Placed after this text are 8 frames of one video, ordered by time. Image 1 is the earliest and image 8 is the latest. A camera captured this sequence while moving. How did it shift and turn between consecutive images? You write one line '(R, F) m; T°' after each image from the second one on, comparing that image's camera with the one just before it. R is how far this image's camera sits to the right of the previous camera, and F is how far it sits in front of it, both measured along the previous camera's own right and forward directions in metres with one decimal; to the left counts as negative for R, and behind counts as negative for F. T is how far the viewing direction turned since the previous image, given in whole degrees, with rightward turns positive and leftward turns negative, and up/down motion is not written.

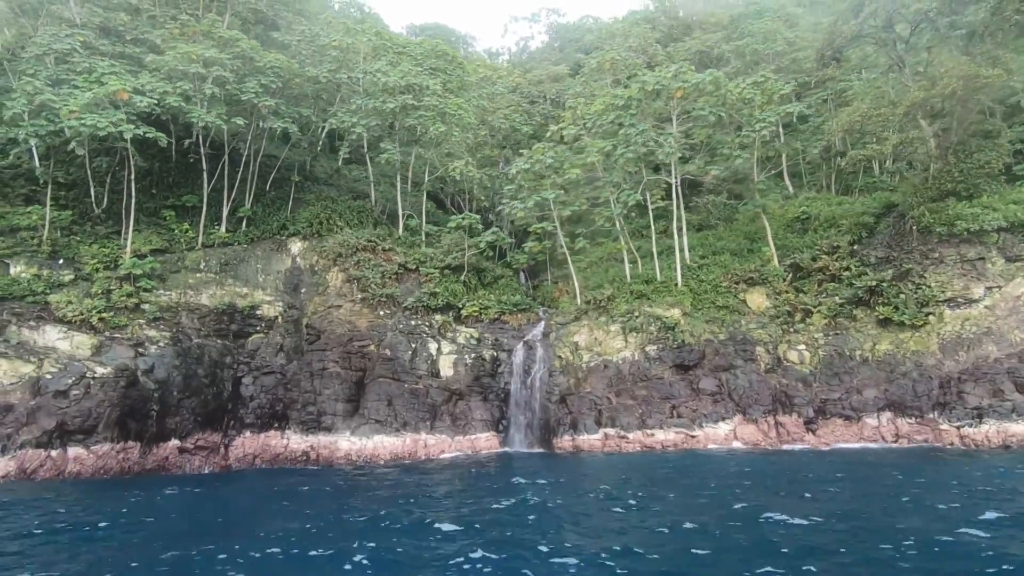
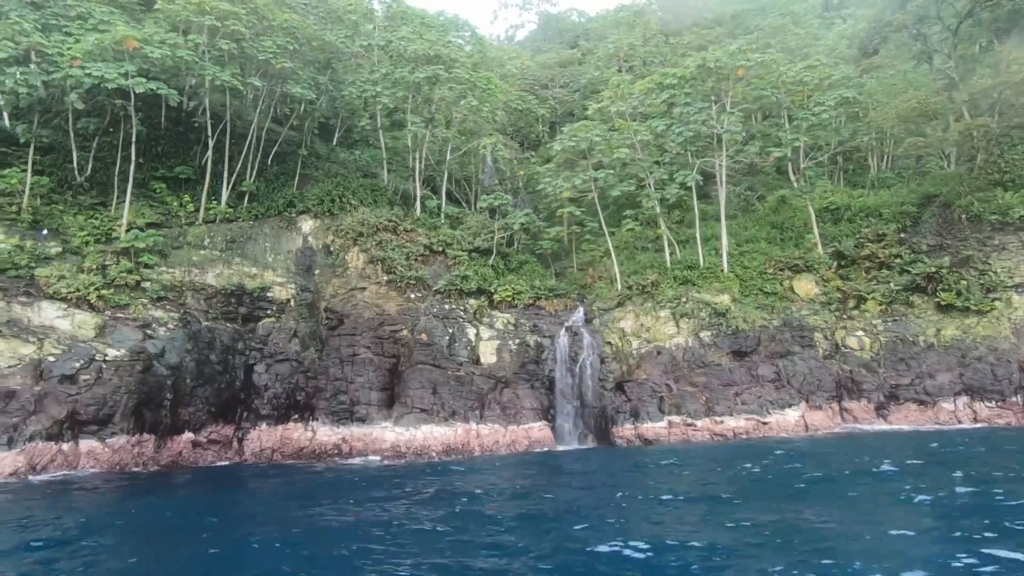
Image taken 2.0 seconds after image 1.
(-3.0, +1.1) m; +5°
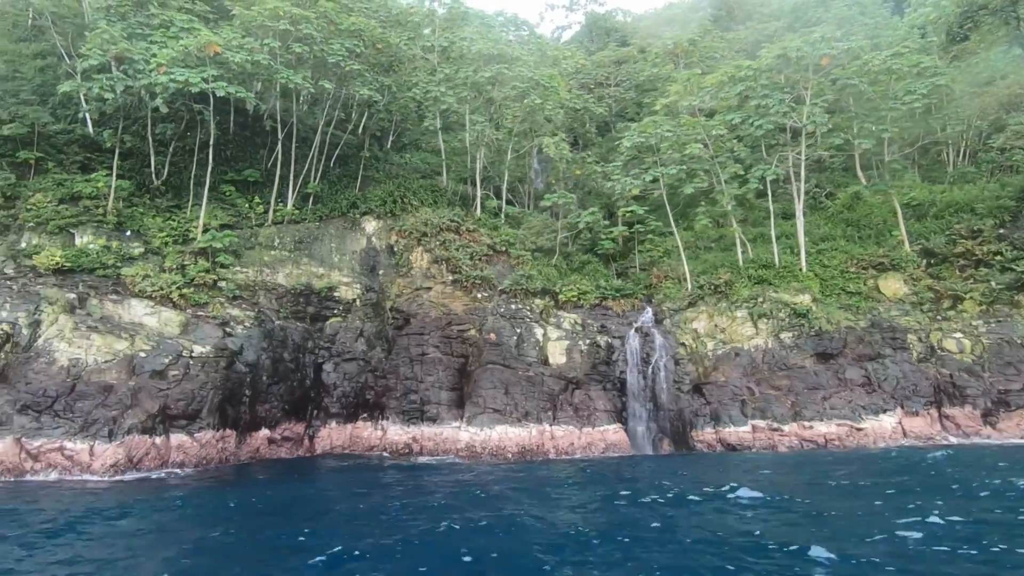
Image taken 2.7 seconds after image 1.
(-1.1, +0.2) m; -4°
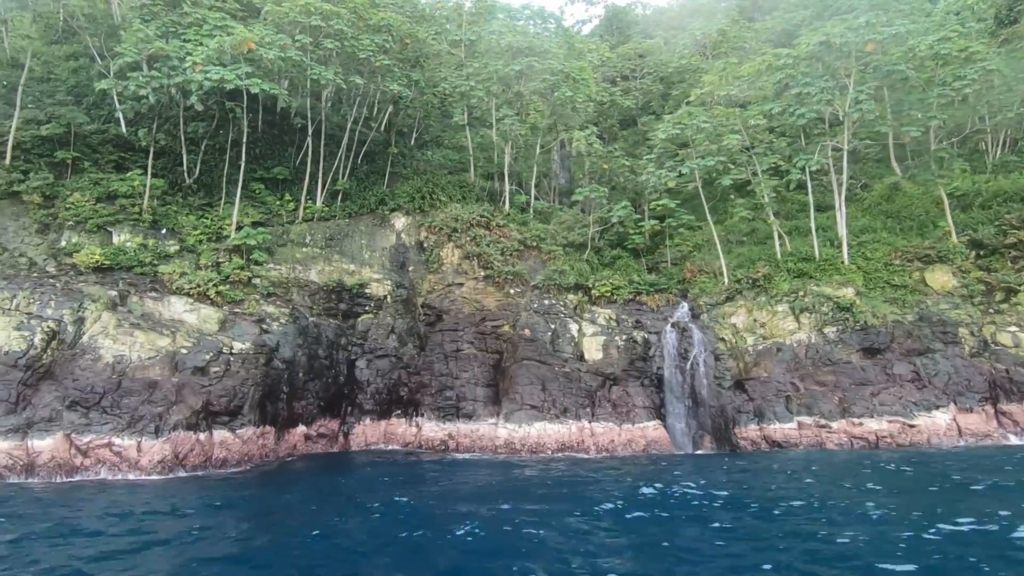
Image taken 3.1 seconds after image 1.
(-0.6, +0.2) m; -2°
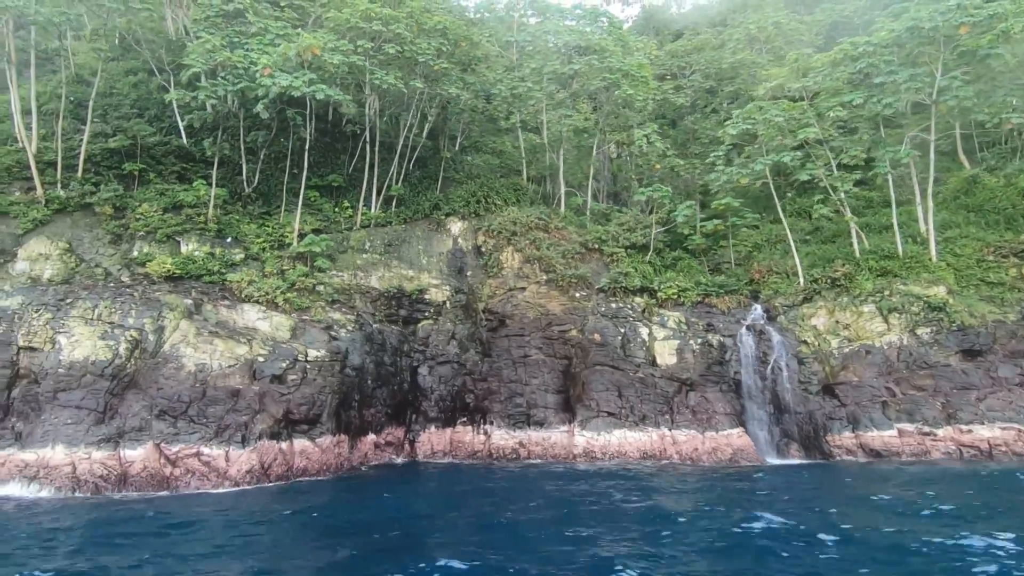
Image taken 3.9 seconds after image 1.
(-1.3, +0.4) m; -3°
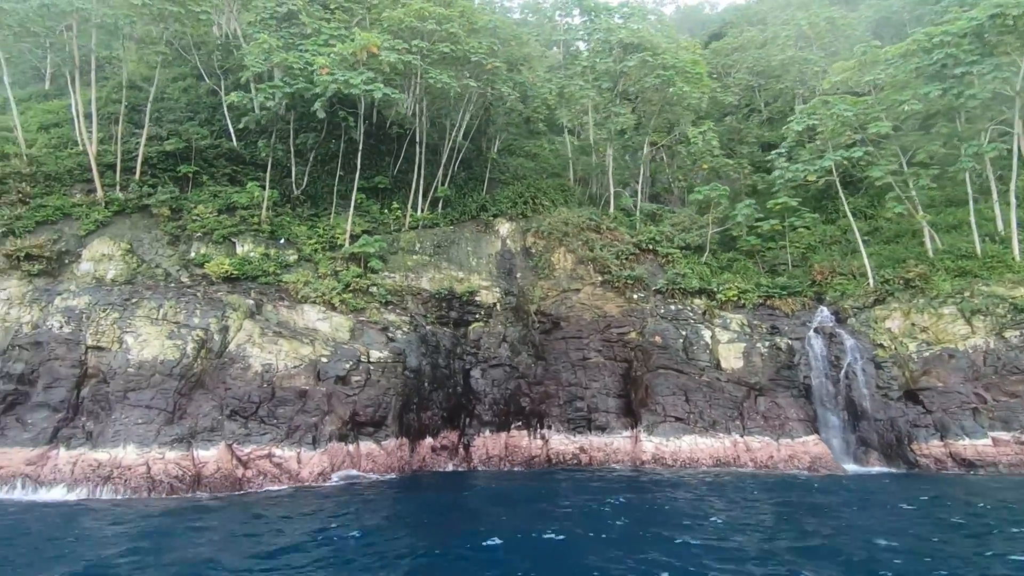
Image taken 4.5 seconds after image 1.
(-1.2, +0.3) m; -2°
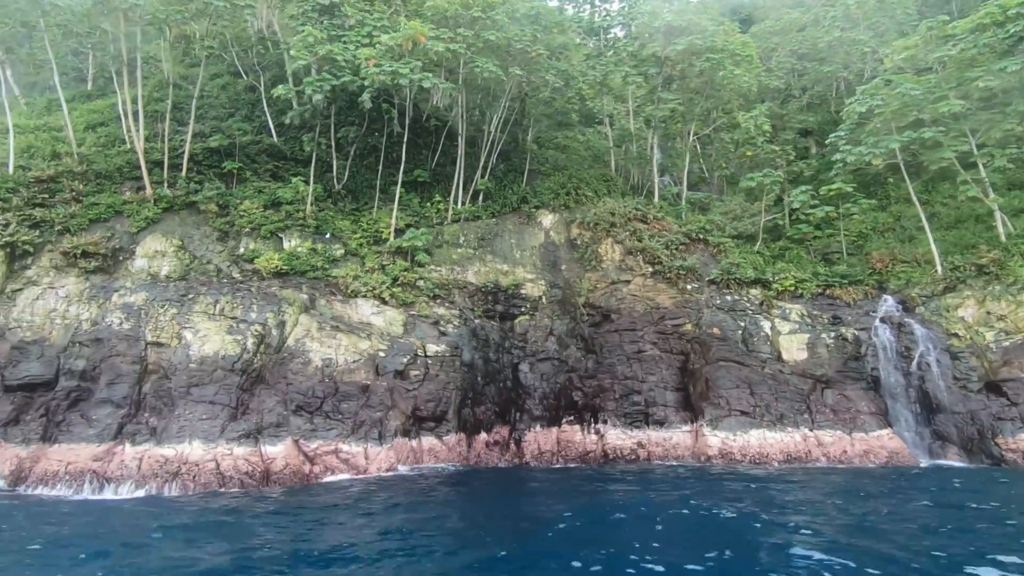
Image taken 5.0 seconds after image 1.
(-1.0, +0.3) m; -2°
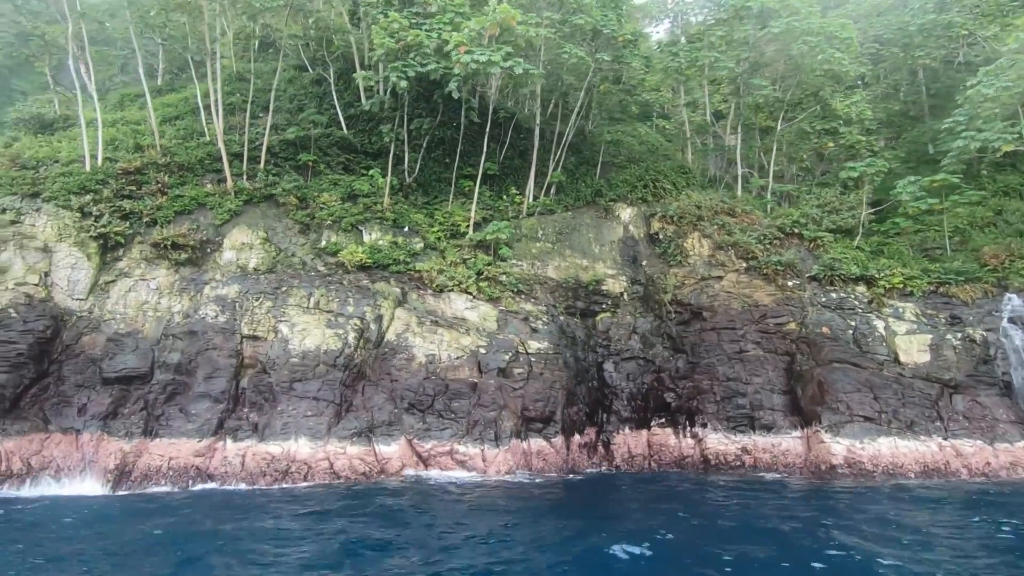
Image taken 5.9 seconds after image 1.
(-1.9, +0.6) m; -3°
